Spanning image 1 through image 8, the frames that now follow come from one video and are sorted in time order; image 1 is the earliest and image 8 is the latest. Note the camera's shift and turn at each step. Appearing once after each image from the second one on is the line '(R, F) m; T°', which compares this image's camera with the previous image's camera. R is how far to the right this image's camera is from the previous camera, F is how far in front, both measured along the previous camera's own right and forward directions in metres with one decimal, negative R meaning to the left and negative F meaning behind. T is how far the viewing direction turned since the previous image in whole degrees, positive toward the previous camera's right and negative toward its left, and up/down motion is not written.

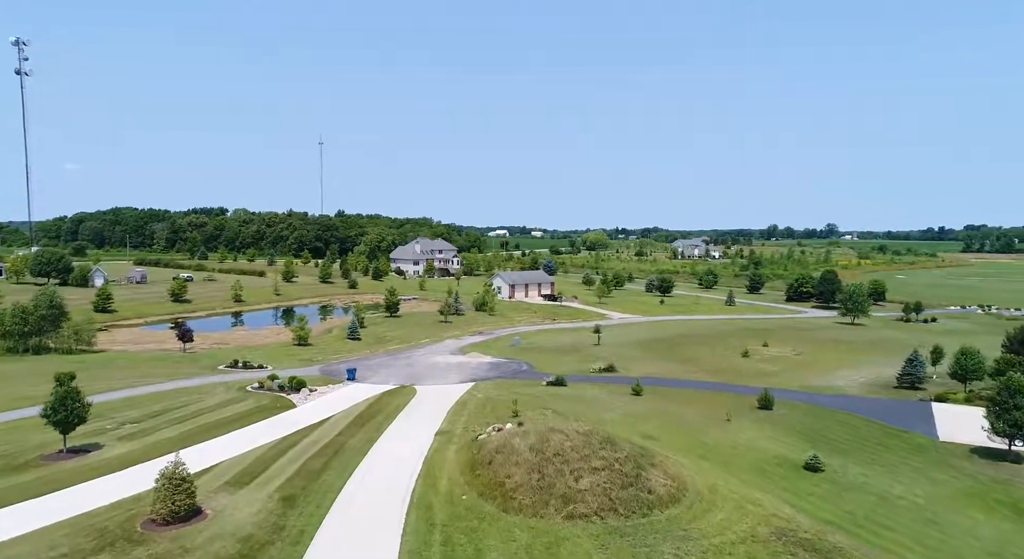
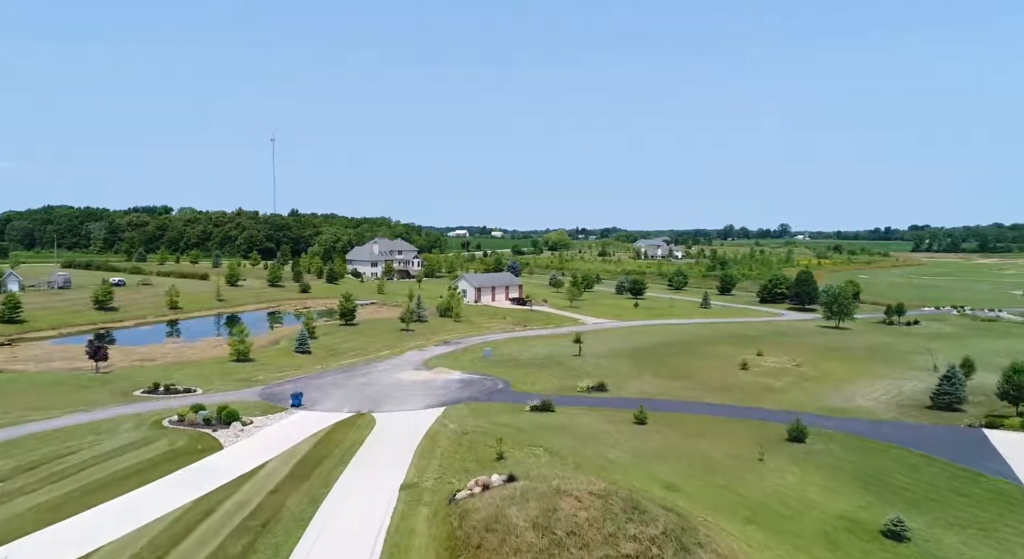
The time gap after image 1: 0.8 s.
(-0.8, +6.6) m; +3°
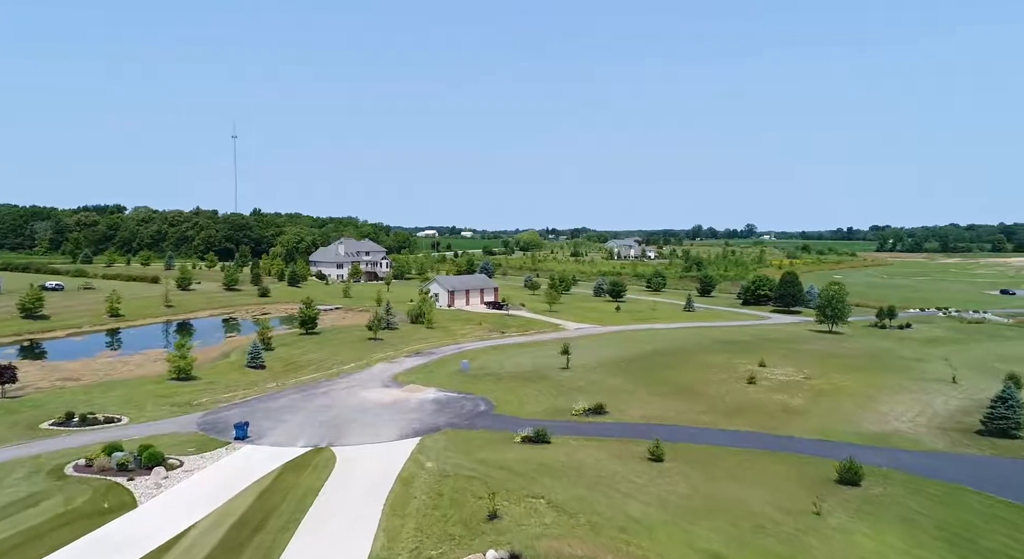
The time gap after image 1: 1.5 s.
(-0.7, +5.7) m; +2°
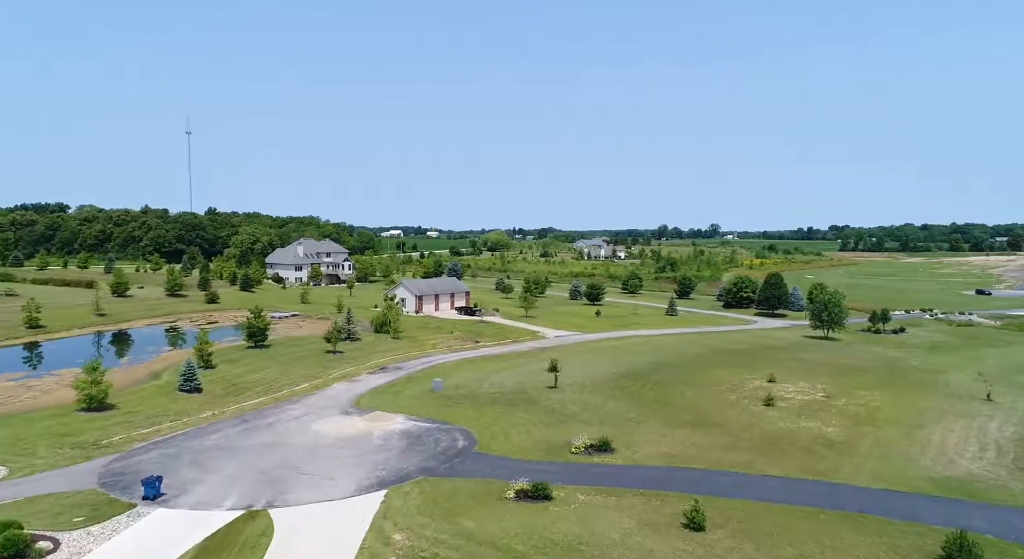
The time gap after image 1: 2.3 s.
(-0.7, +6.7) m; +2°
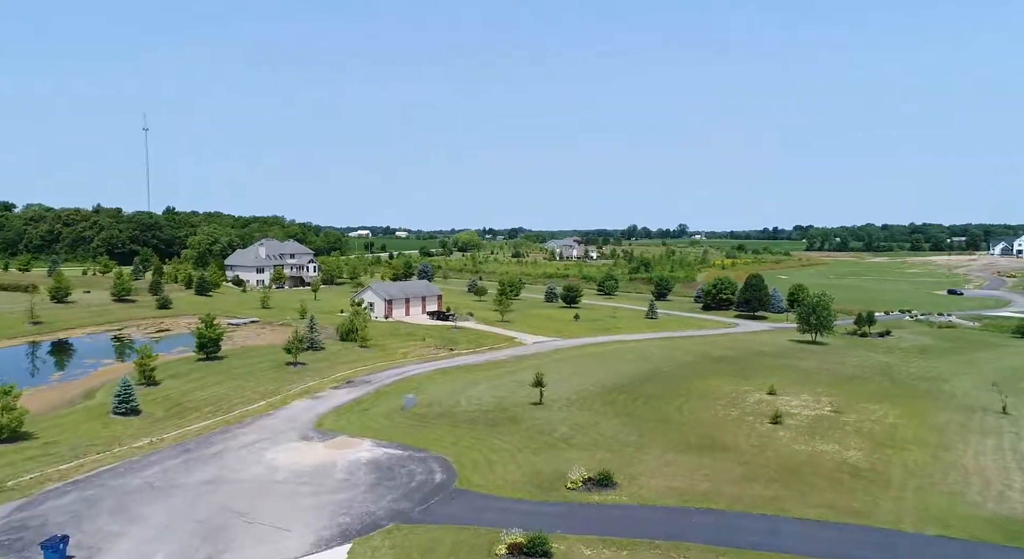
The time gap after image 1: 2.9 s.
(-0.5, +4.2) m; +2°
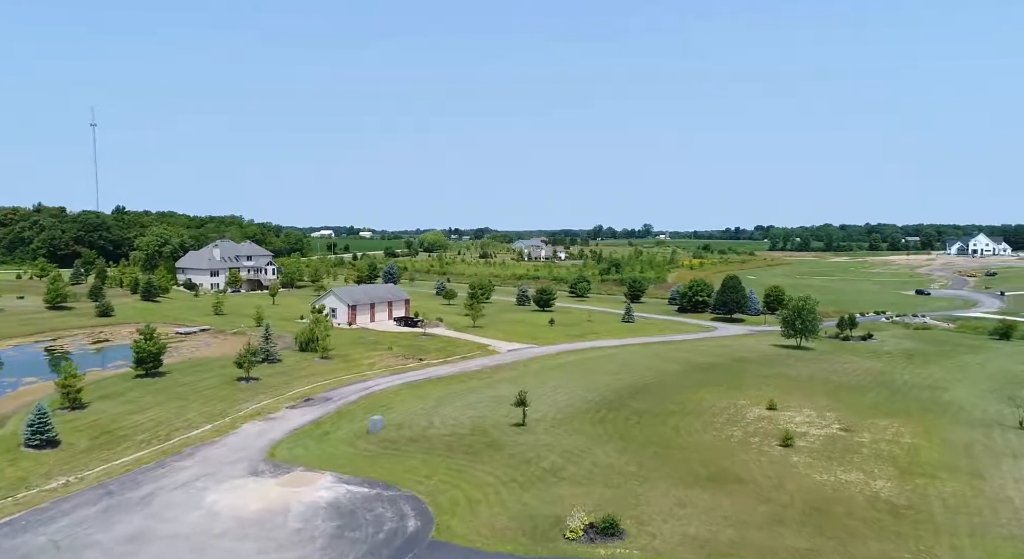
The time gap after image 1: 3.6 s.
(-0.6, +4.2) m; +2°
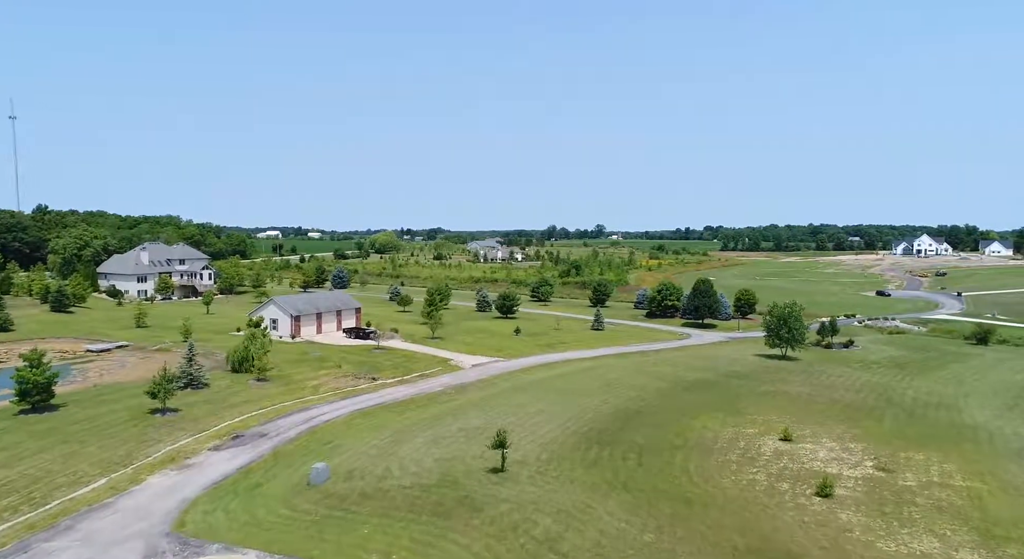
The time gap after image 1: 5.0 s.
(-0.8, +6.7) m; +3°
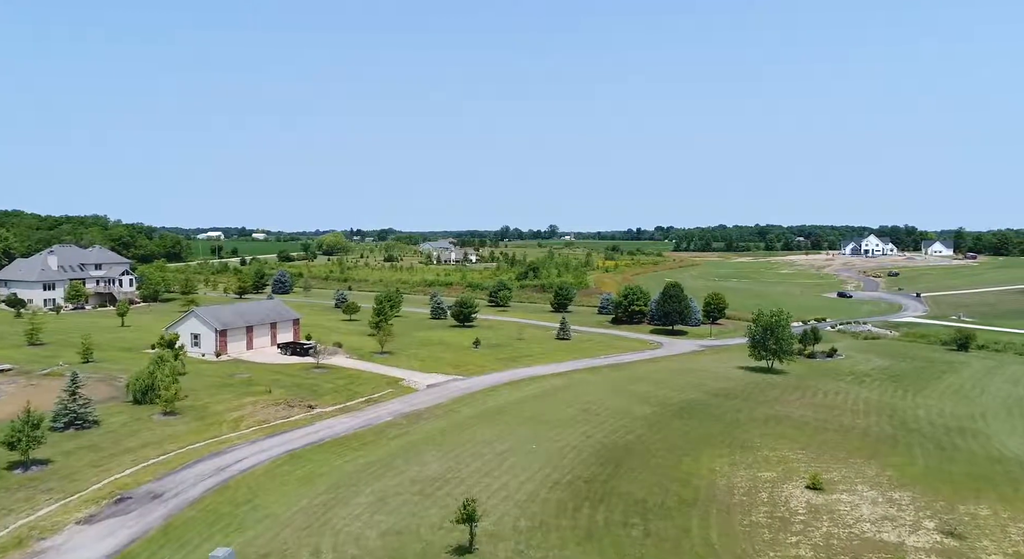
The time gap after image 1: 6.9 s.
(-0.4, +7.3) m; +3°
